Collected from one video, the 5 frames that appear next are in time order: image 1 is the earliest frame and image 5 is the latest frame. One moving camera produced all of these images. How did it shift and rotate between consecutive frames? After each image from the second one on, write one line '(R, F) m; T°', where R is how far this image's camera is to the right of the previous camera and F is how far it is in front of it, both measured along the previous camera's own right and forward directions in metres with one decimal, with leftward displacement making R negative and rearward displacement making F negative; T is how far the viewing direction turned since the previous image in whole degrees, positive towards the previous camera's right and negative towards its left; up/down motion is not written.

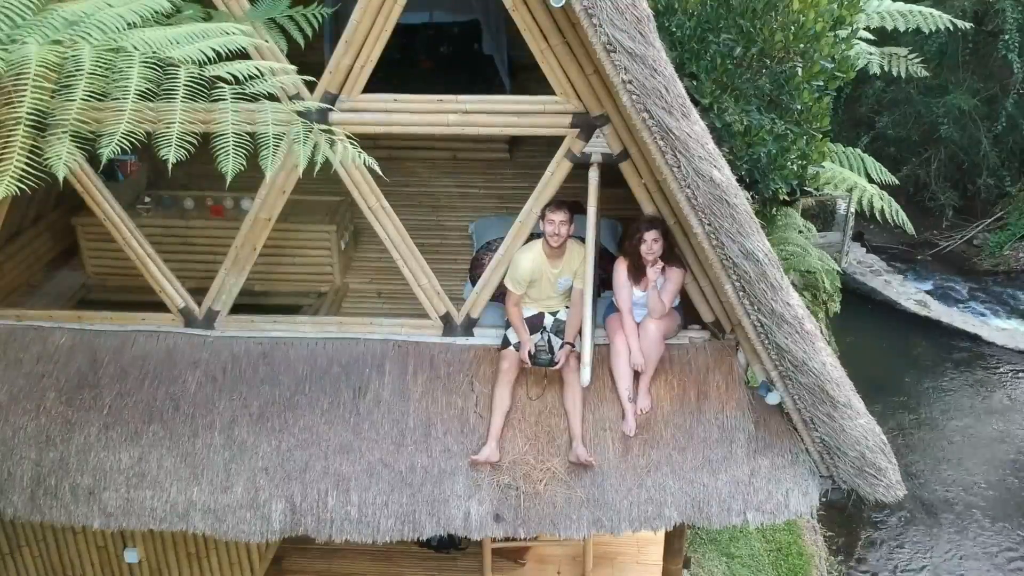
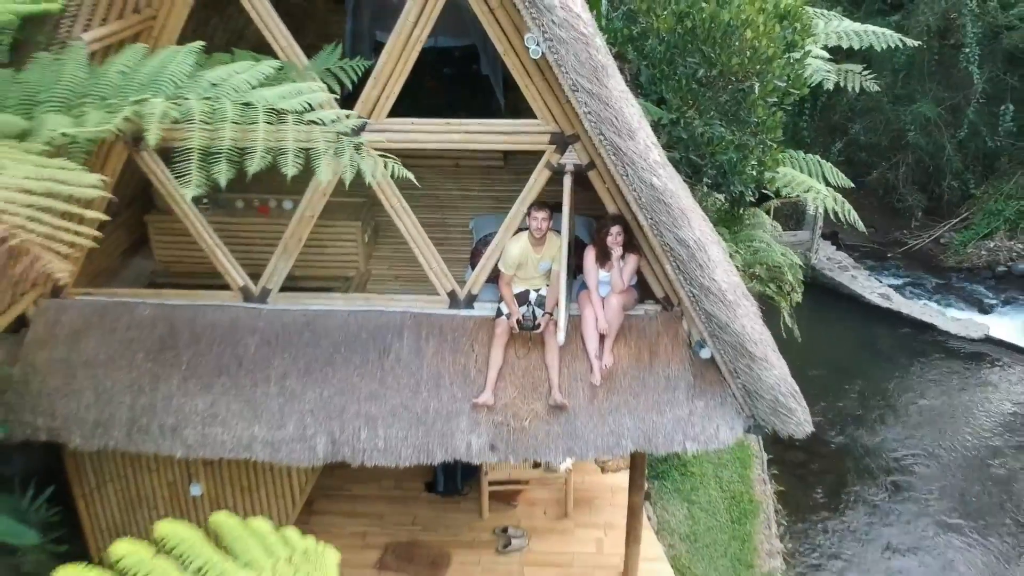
(0.0, -0.7) m; 0°
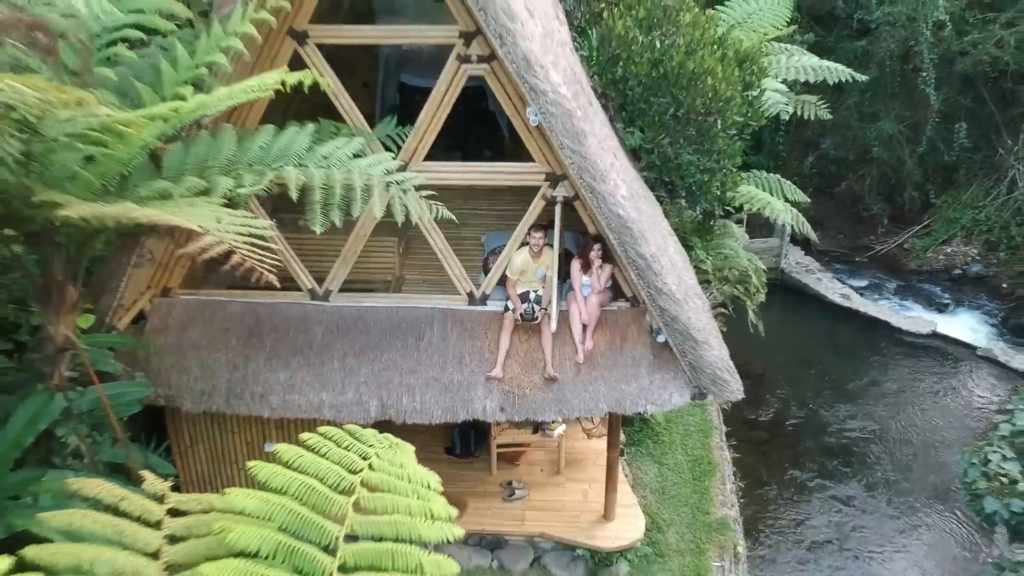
(0.0, -1.1) m; 0°
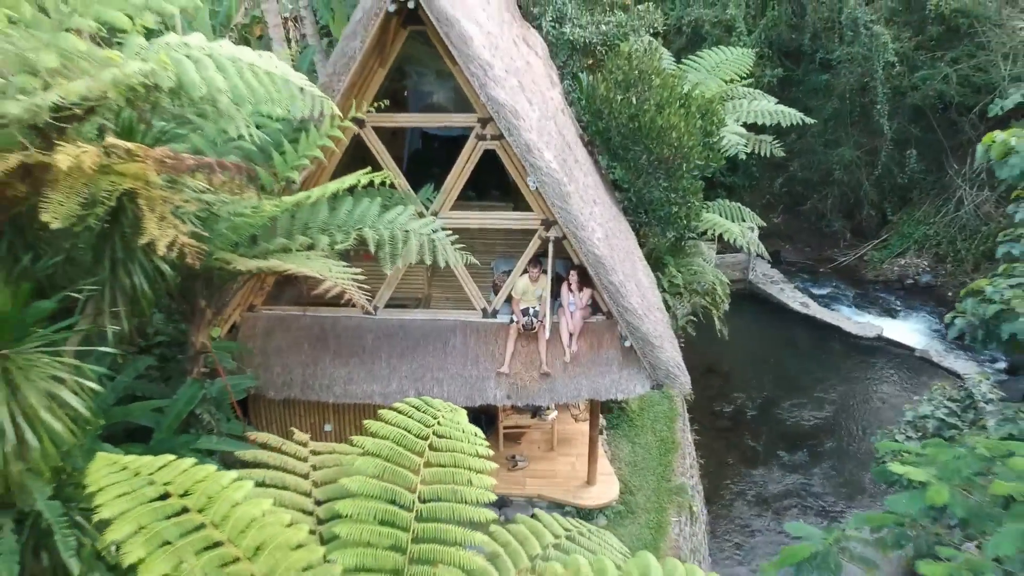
(0.0, -1.5) m; 0°
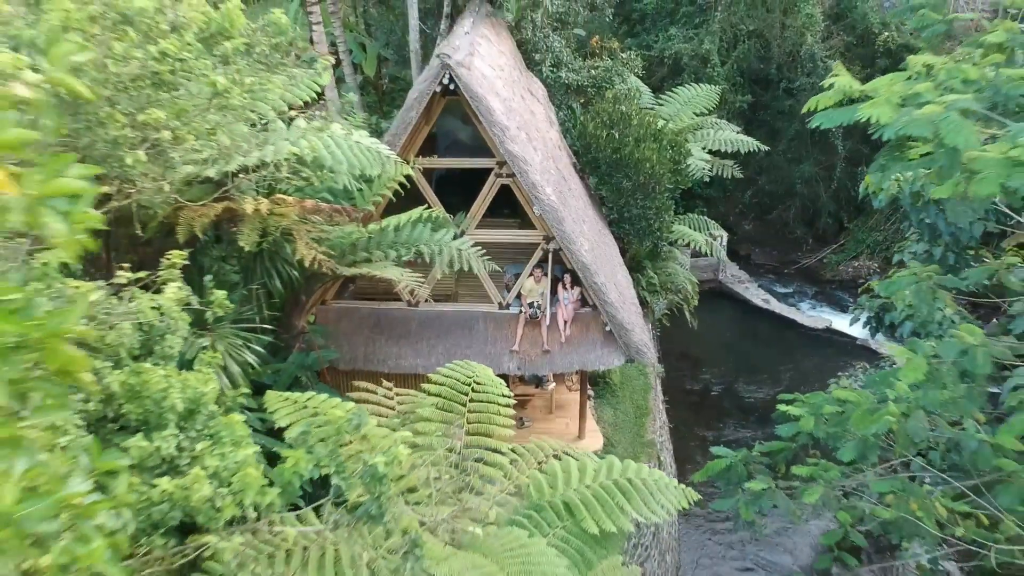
(-0.1, -2.0) m; 0°
